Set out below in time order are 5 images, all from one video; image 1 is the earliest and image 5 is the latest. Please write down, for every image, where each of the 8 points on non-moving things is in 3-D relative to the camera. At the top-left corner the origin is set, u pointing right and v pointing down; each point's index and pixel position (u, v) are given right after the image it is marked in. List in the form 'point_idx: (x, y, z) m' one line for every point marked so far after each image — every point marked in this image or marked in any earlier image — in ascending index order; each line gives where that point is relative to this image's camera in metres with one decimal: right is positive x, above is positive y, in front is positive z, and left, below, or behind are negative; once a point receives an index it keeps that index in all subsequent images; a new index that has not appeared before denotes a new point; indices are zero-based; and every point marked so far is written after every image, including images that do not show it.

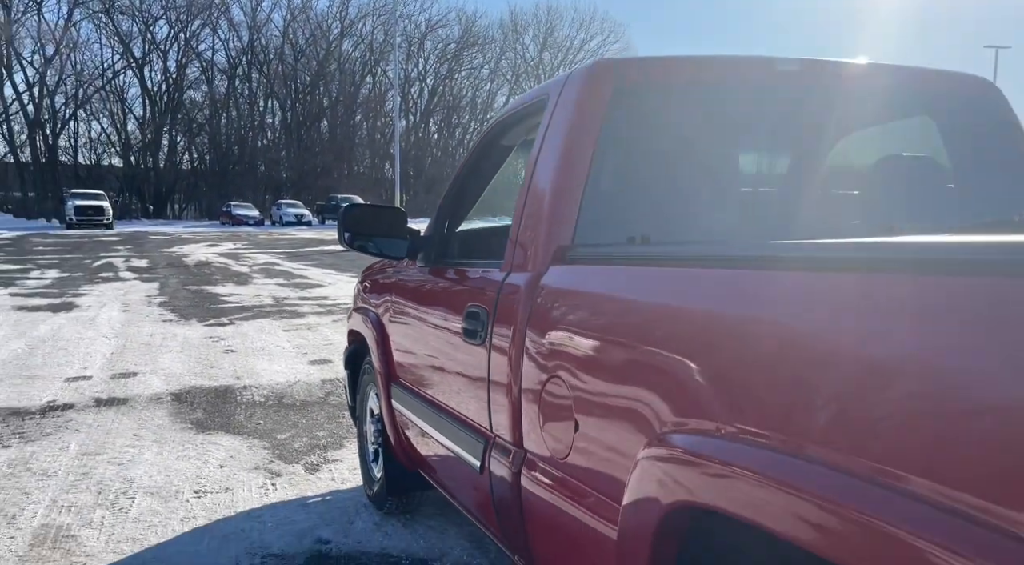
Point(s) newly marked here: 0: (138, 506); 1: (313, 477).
0: (-2.2, -1.3, +4.4) m
1: (-1.3, -1.2, +4.8) m
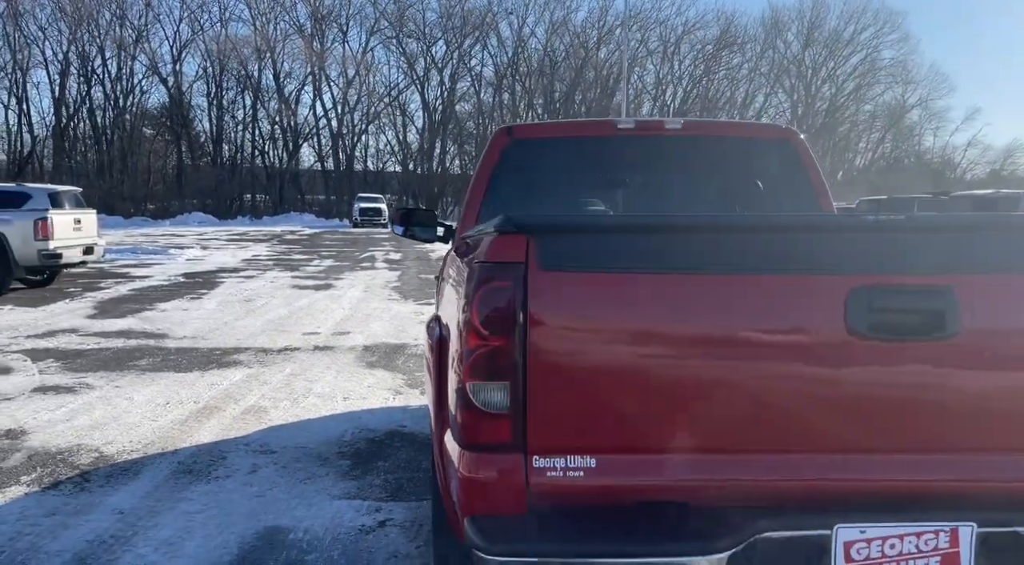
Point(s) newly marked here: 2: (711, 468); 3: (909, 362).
0: (-1.8, -1.1, +6.7) m
1: (-0.8, -1.0, +6.8) m
2: (+0.6, -0.5, +2.0) m
3: (+1.0, -0.2, +2.0) m
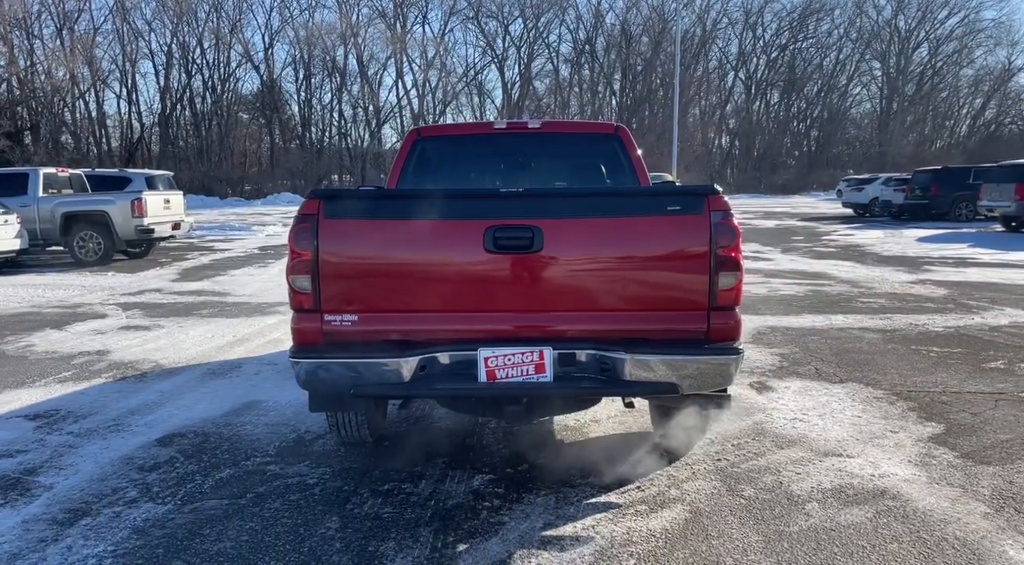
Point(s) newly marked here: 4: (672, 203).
0: (-2.2, -0.6, +8.7) m
1: (-1.3, -0.6, +8.7) m
2: (-0.4, -0.2, +3.8) m
3: (0.0, +0.1, +3.7) m
4: (+0.8, +0.4, +3.6) m
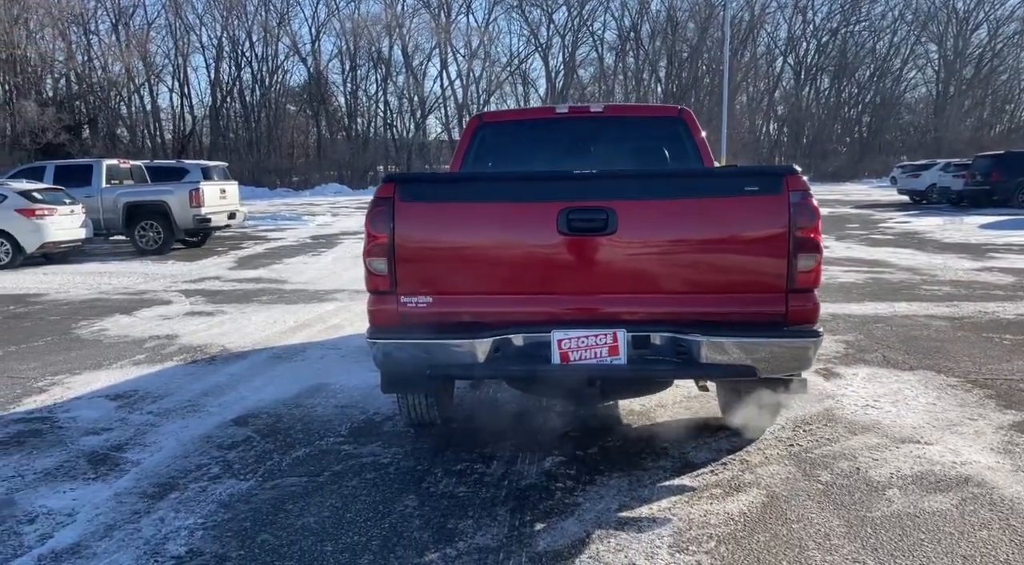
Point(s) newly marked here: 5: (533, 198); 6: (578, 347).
0: (-1.6, -0.5, +8.9) m
1: (-0.6, -0.4, +8.8) m
2: (-0.1, -0.1, +3.8) m
3: (+0.4, +0.2, +3.7) m
4: (+1.1, +0.5, +3.6) m
5: (+0.1, +0.4, +3.7) m
6: (+0.3, -0.3, +3.7) m
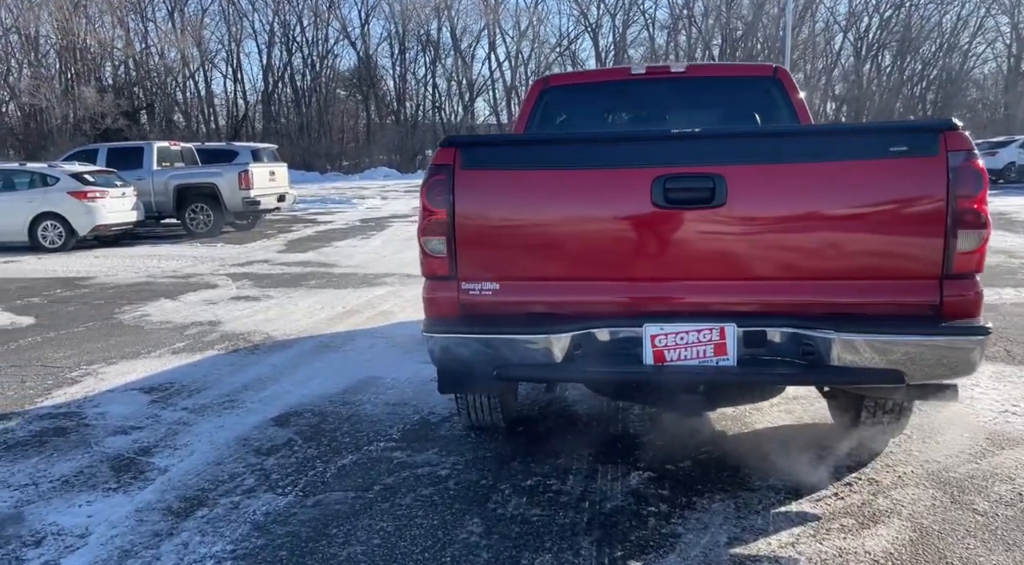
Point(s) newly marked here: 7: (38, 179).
0: (-0.9, -0.3, +8.3) m
1: (+0.1, -0.3, +8.2) m
2: (+0.3, 0.0, +3.2) m
3: (+0.7, +0.2, +3.0) m
4: (+1.5, +0.5, +2.9) m
5: (+0.5, +0.5, +3.1) m
6: (+0.7, -0.3, +3.0) m
7: (-8.8, +1.9, +13.9) m
